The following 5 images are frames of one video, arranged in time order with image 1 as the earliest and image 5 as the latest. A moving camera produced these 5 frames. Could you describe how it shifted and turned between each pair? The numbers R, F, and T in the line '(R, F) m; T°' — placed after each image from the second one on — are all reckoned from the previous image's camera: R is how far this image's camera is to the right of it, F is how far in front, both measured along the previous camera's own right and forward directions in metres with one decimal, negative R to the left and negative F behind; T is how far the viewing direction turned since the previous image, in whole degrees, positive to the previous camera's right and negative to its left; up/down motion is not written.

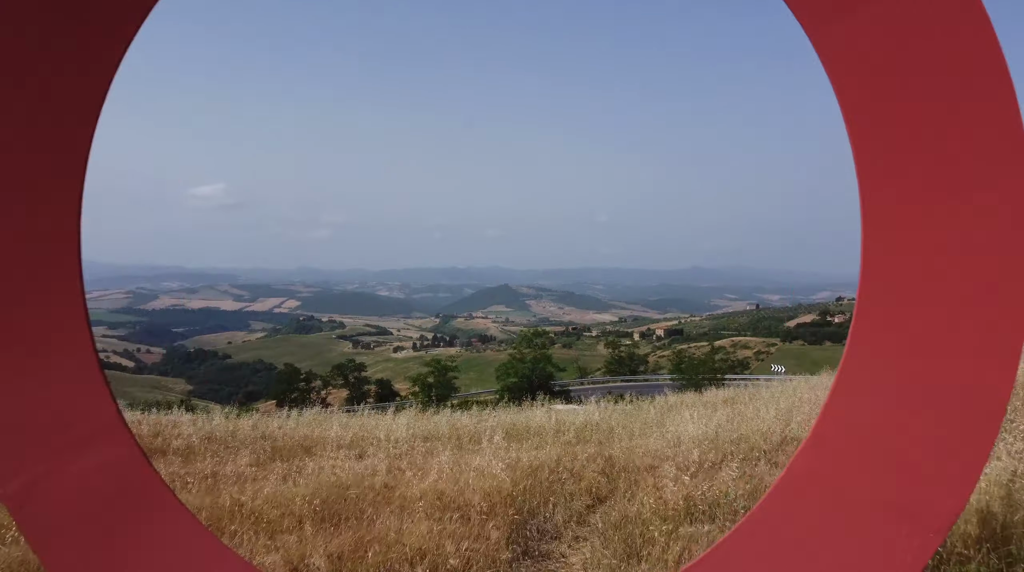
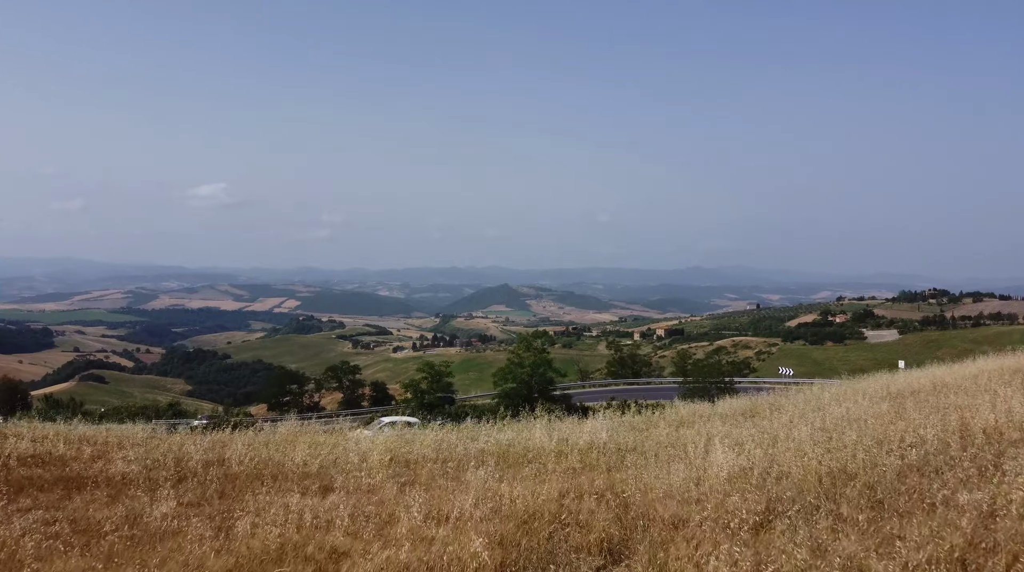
(0.0, +0.7) m; 0°
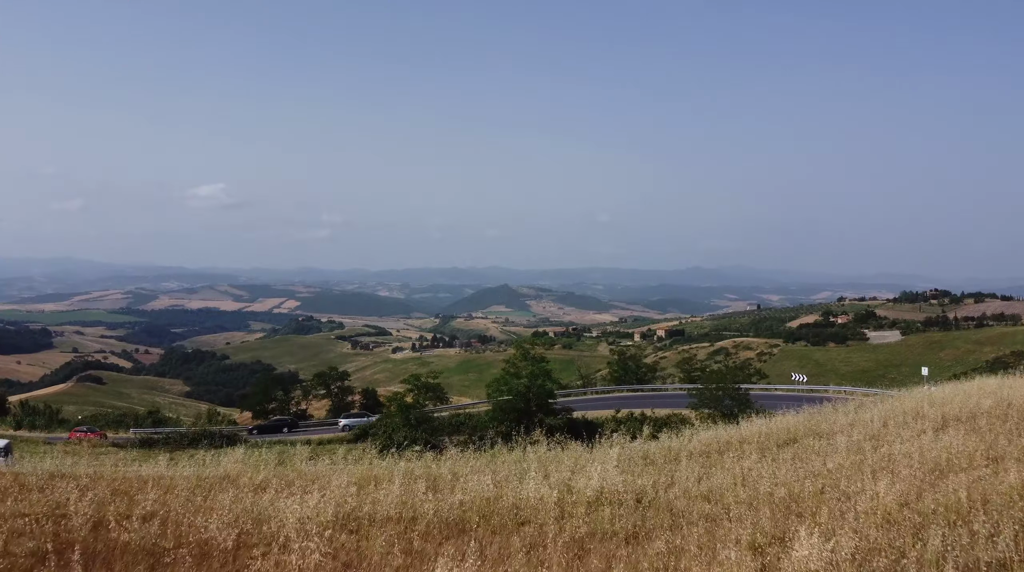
(+0.1, +1.0) m; 0°
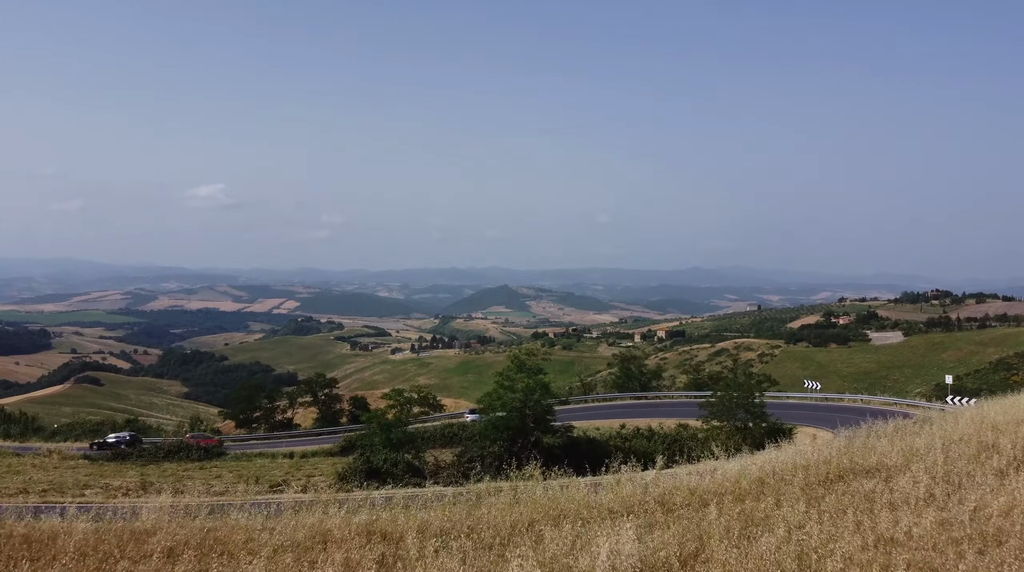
(+0.1, +1.0) m; 0°
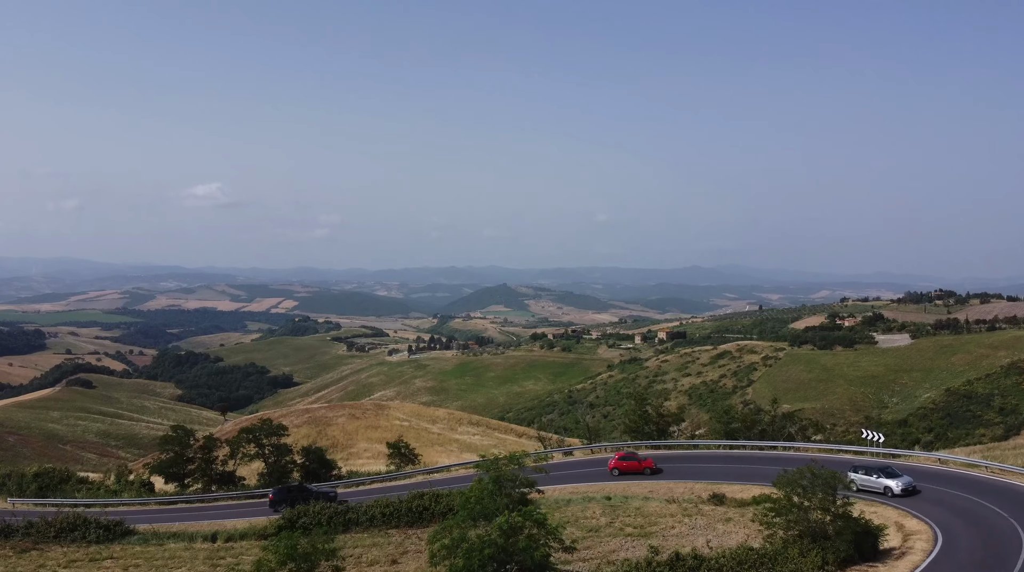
(+0.2, +3.3) m; 0°
